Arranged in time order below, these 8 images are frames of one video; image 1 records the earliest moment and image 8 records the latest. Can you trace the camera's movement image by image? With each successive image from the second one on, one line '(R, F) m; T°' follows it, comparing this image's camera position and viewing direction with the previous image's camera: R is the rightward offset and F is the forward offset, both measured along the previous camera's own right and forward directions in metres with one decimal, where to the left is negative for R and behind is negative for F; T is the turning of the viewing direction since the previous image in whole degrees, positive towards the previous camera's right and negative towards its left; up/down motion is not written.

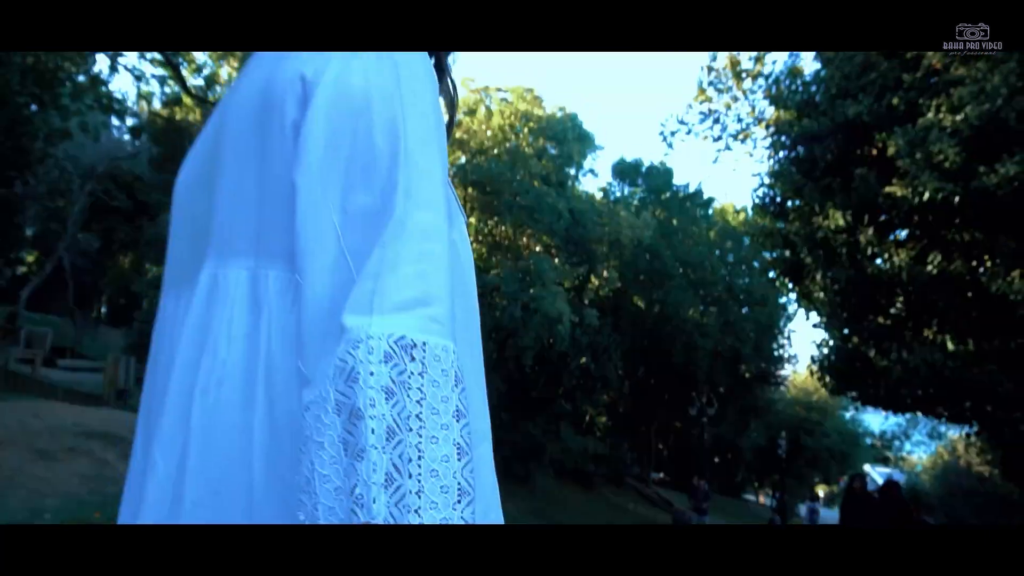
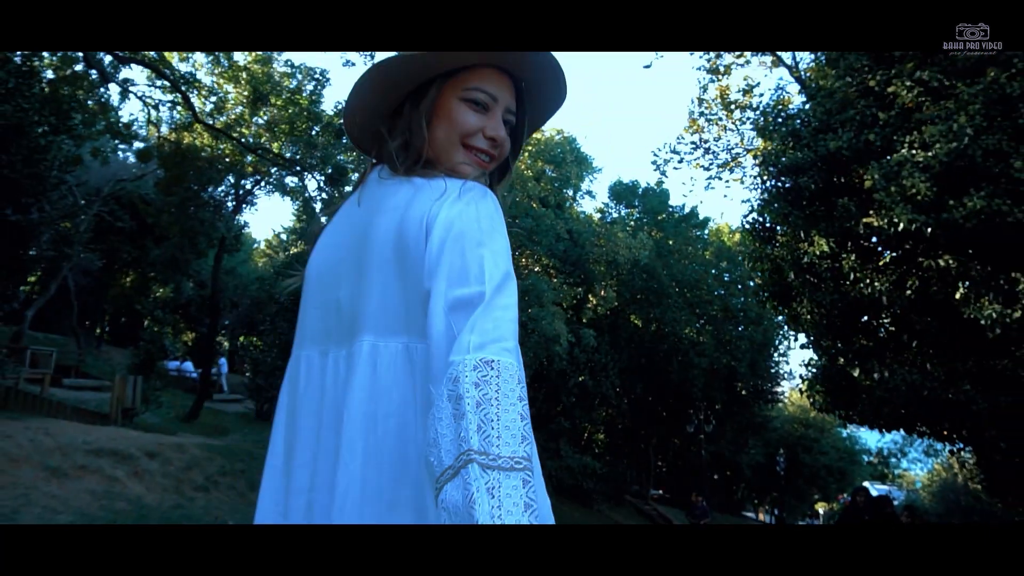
(0.0, -0.3) m; 0°
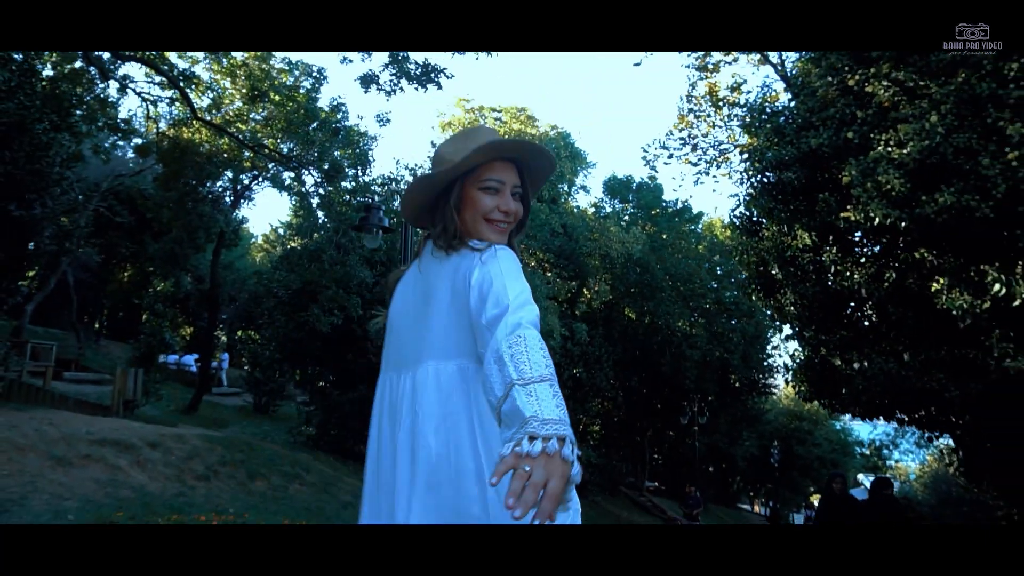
(+0.1, -0.2) m; 0°
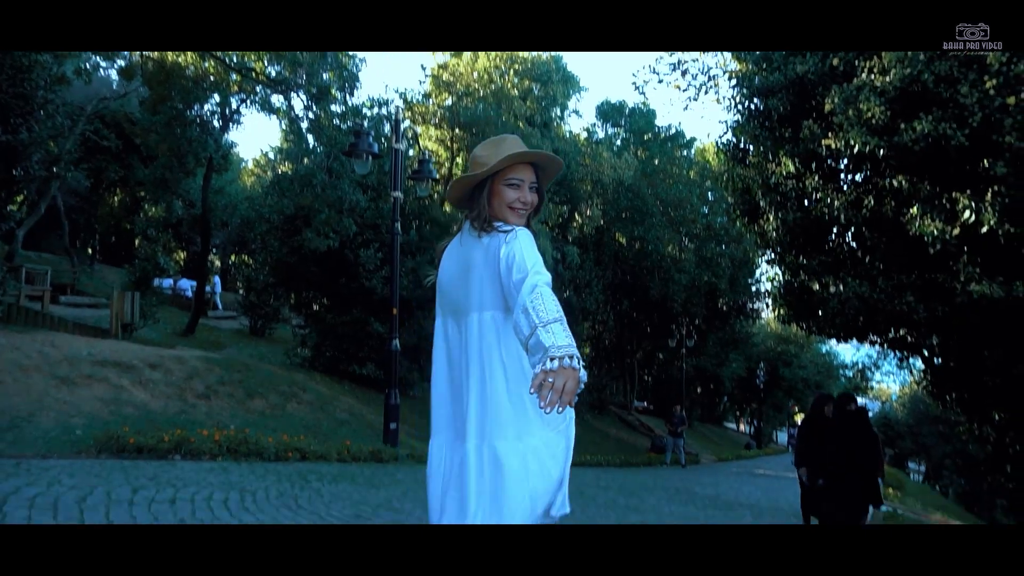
(+0.1, -0.2) m; +1°
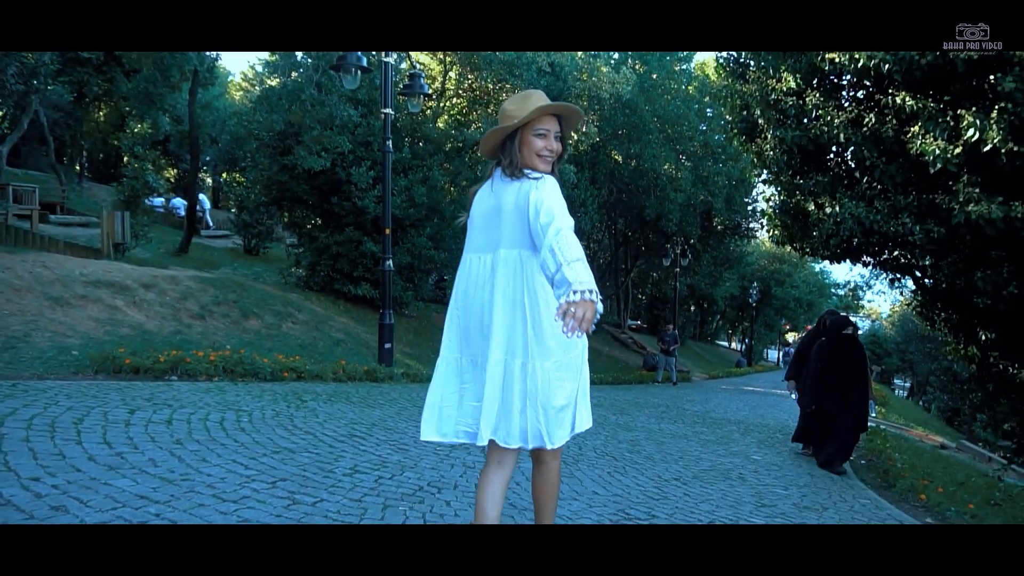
(0.0, 0.0) m; 0°
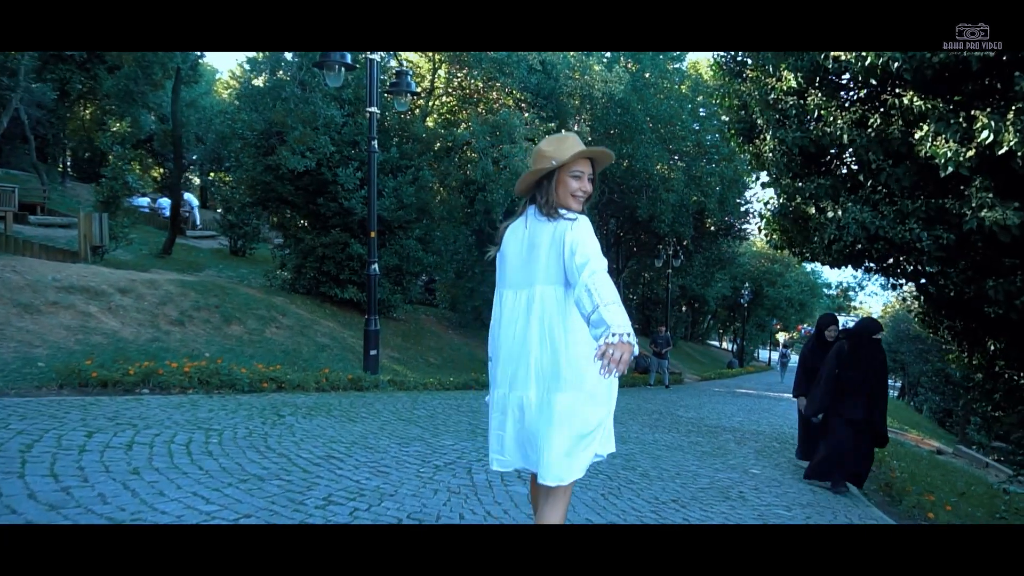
(0.0, +0.3) m; +1°
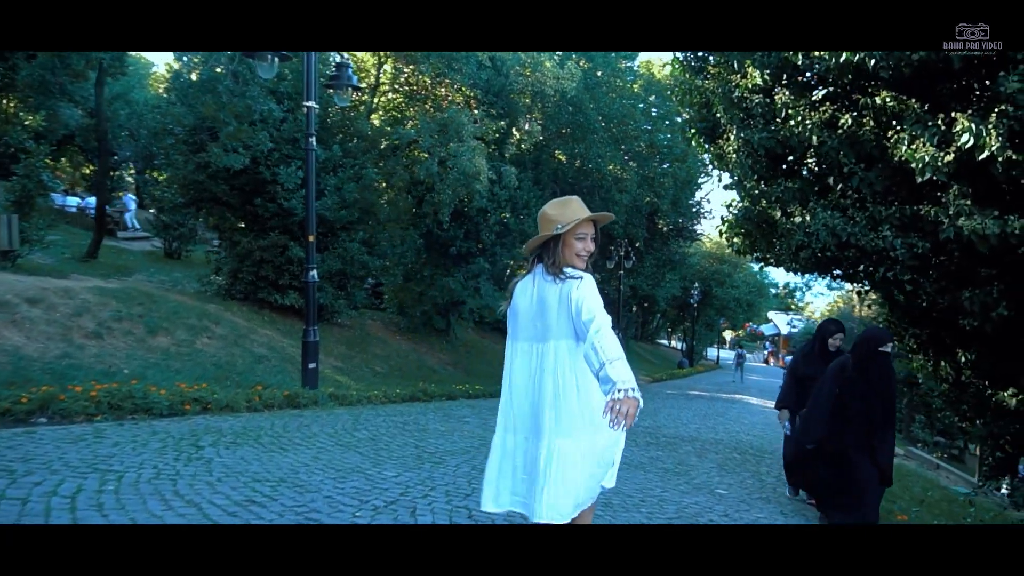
(0.0, +0.6) m; +4°
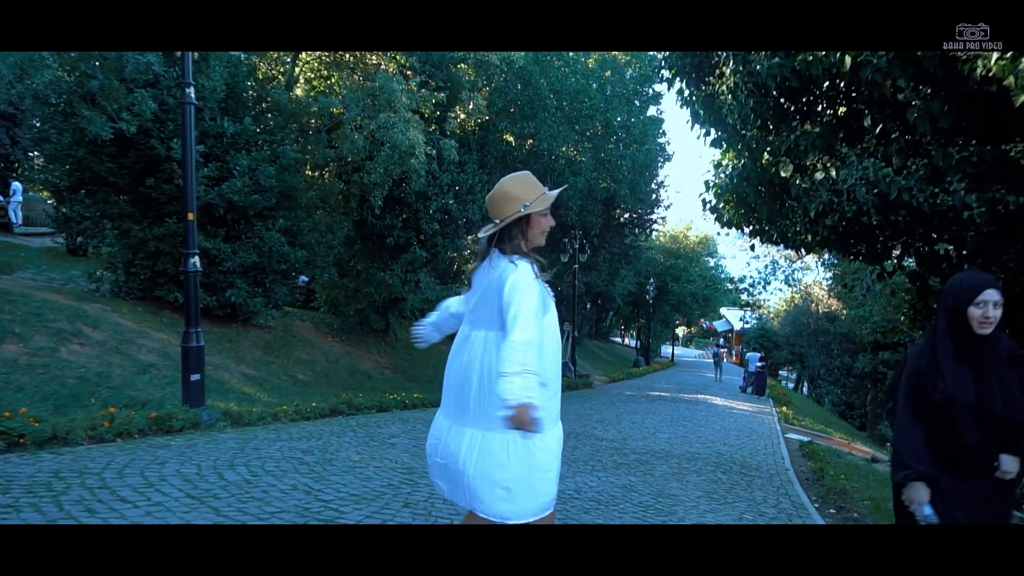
(+0.2, +1.8) m; +4°
